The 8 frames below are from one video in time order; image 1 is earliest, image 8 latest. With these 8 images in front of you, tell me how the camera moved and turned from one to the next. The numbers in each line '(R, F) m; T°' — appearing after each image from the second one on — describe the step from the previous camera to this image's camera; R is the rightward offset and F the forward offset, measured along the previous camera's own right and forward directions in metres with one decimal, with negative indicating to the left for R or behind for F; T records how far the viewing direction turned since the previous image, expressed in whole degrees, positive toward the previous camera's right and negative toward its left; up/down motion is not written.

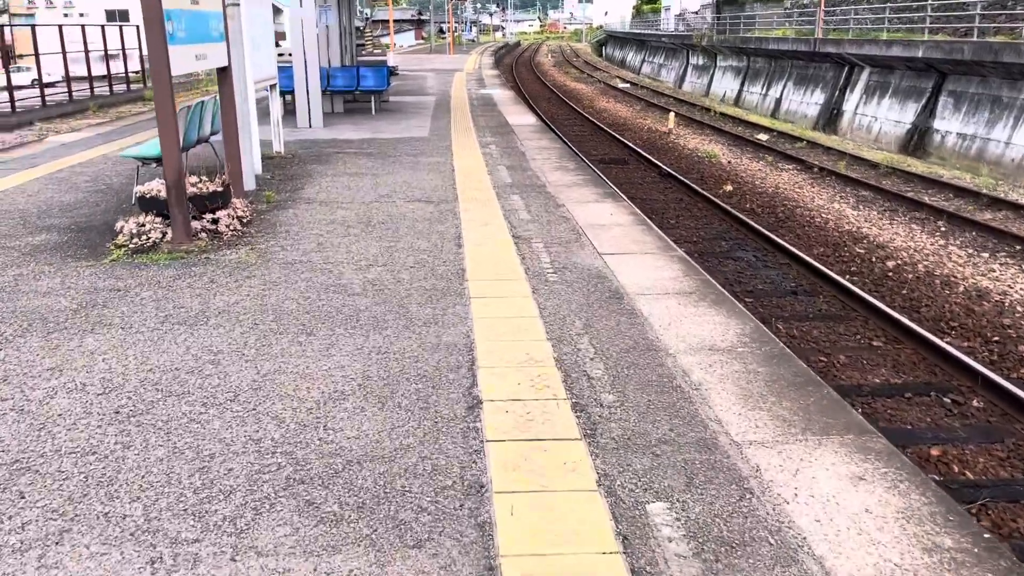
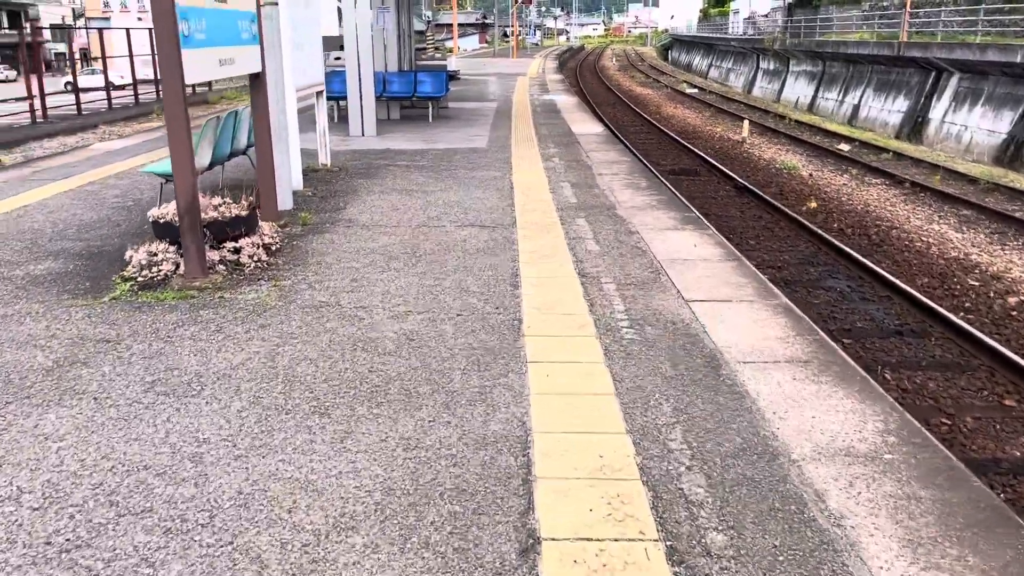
(0.0, +0.9) m; -4°
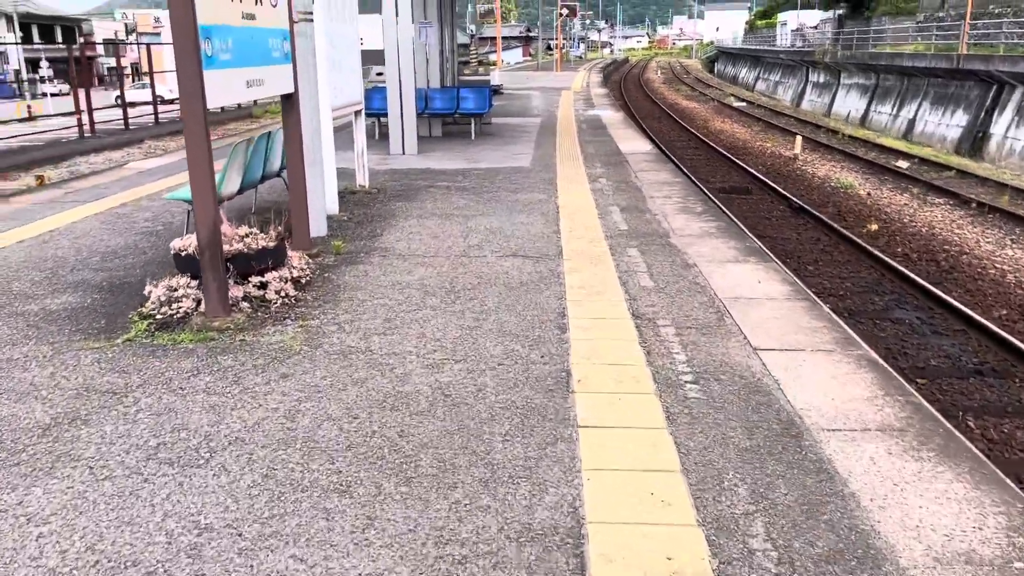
(0.0, +0.4) m; -3°
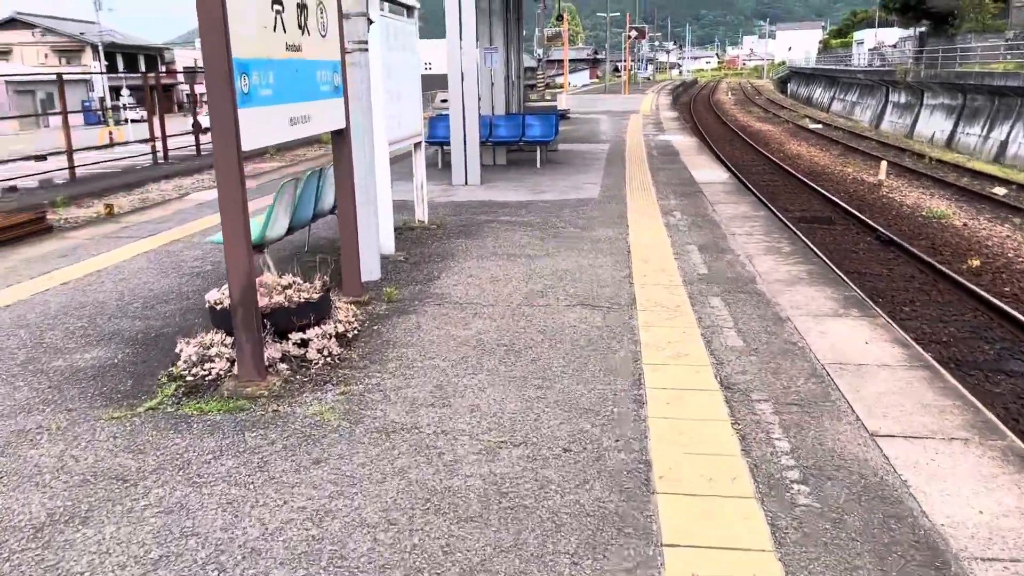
(0.0, +0.6) m; -4°
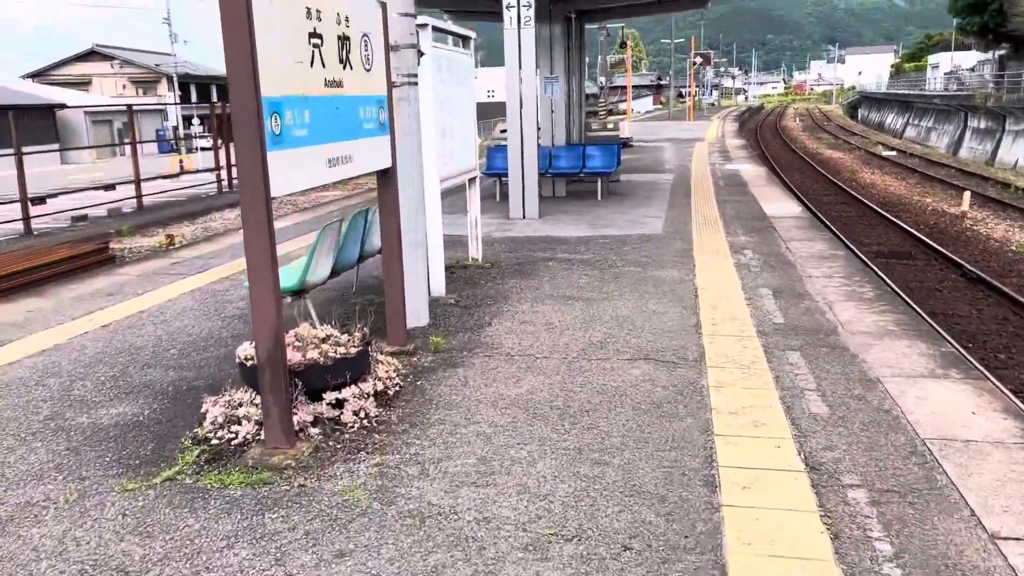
(0.0, +0.4) m; -4°
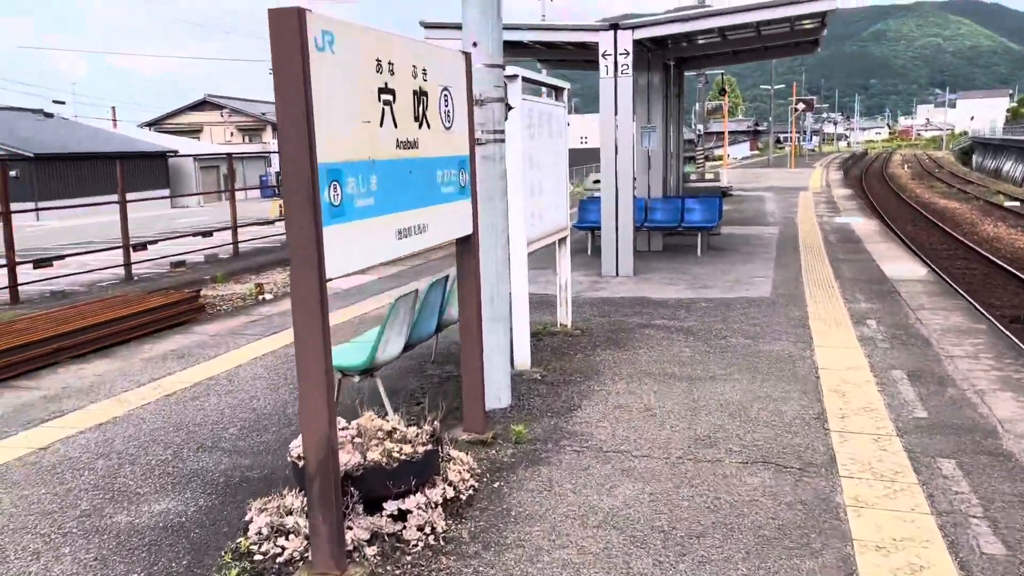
(0.0, +0.6) m; -6°
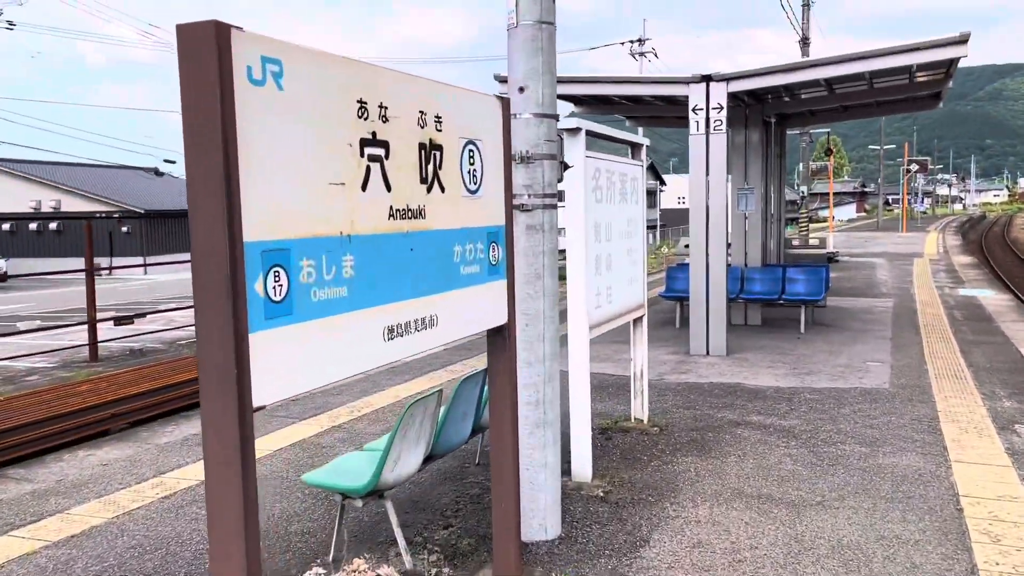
(+0.2, +1.0) m; -6°
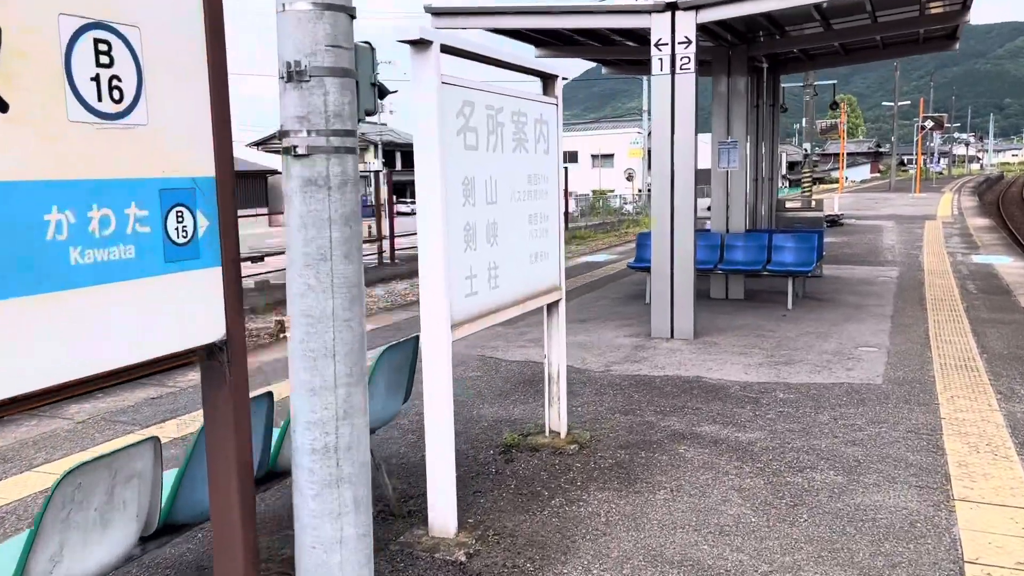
(+0.8, +1.4) m; -1°
